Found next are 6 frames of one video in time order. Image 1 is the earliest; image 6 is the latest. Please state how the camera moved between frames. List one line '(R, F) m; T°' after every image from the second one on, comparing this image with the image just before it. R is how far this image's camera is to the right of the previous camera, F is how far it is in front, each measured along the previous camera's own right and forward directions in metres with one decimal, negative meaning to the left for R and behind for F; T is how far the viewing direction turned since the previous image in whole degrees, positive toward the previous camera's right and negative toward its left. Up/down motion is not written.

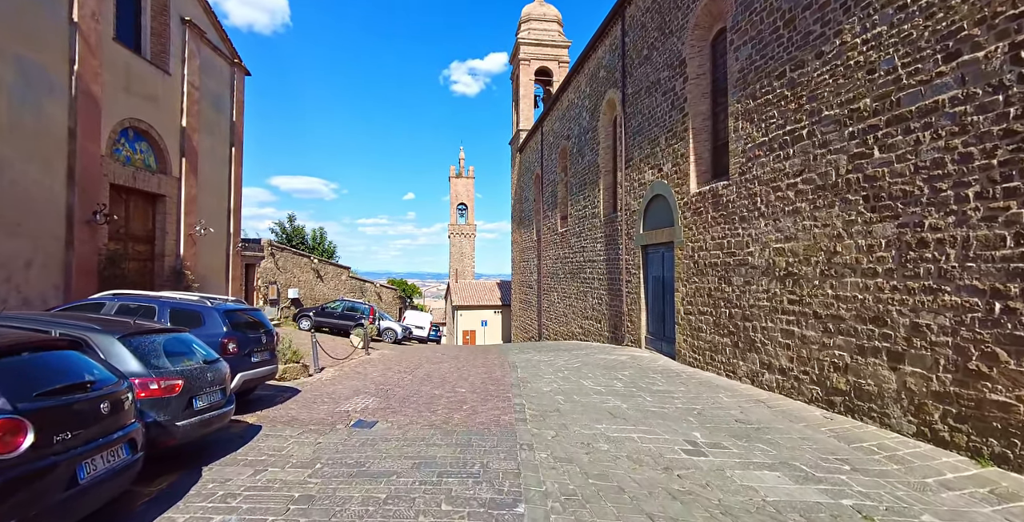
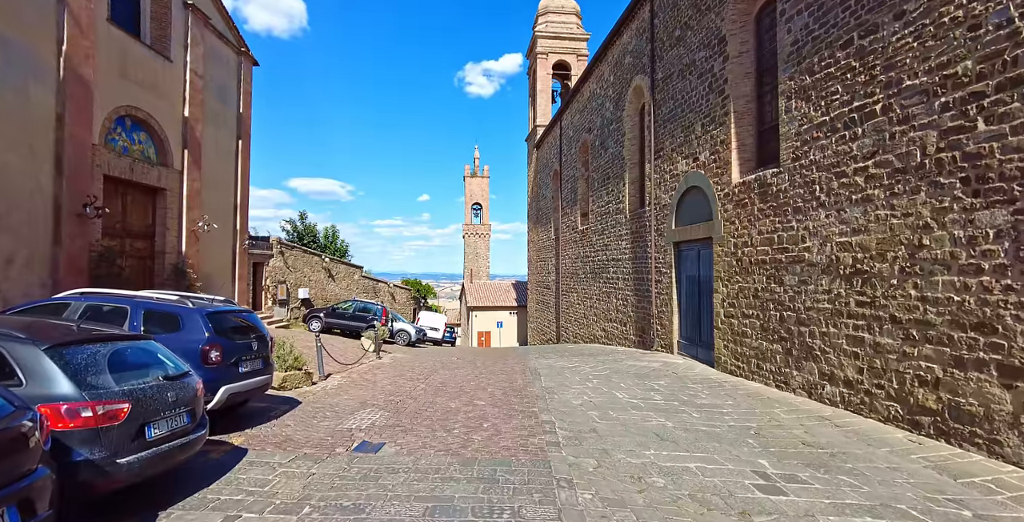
(-0.2, +0.8) m; -2°
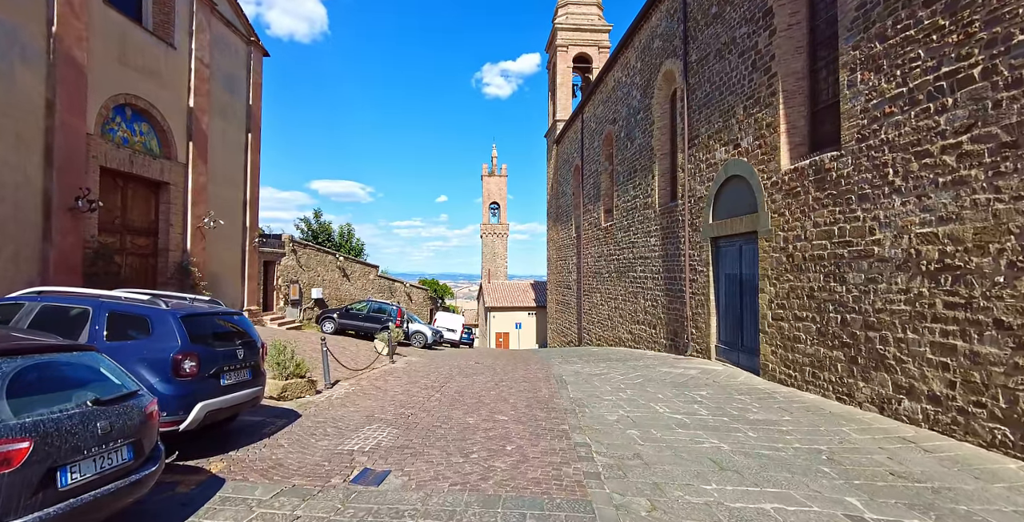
(-0.1, +0.7) m; -2°
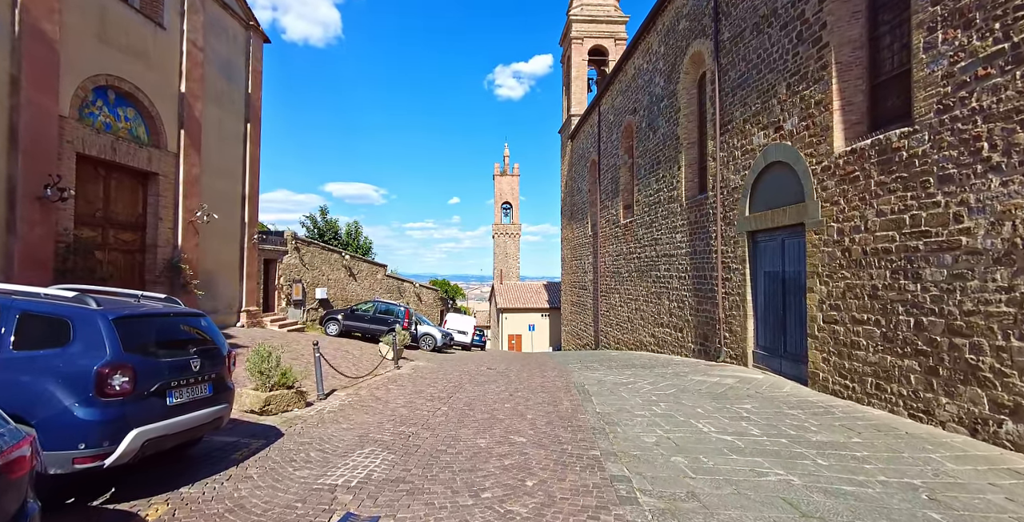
(-0.1, +0.8) m; -1°
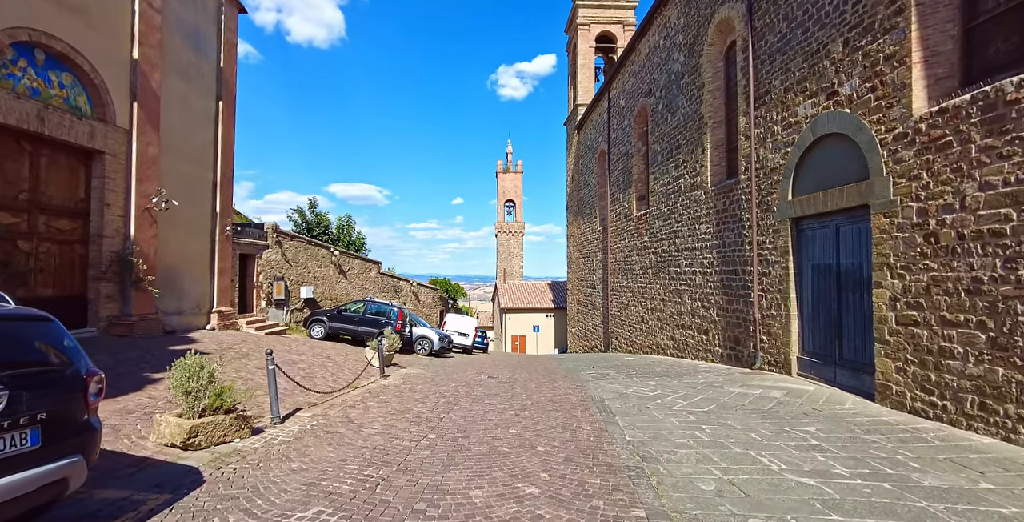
(0.0, +1.2) m; 0°
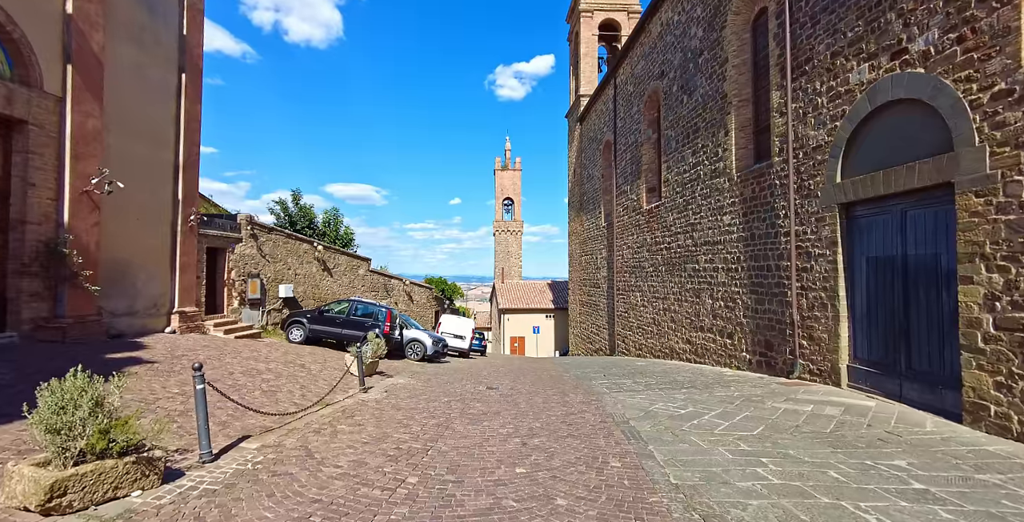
(-0.1, +1.1) m; 0°
